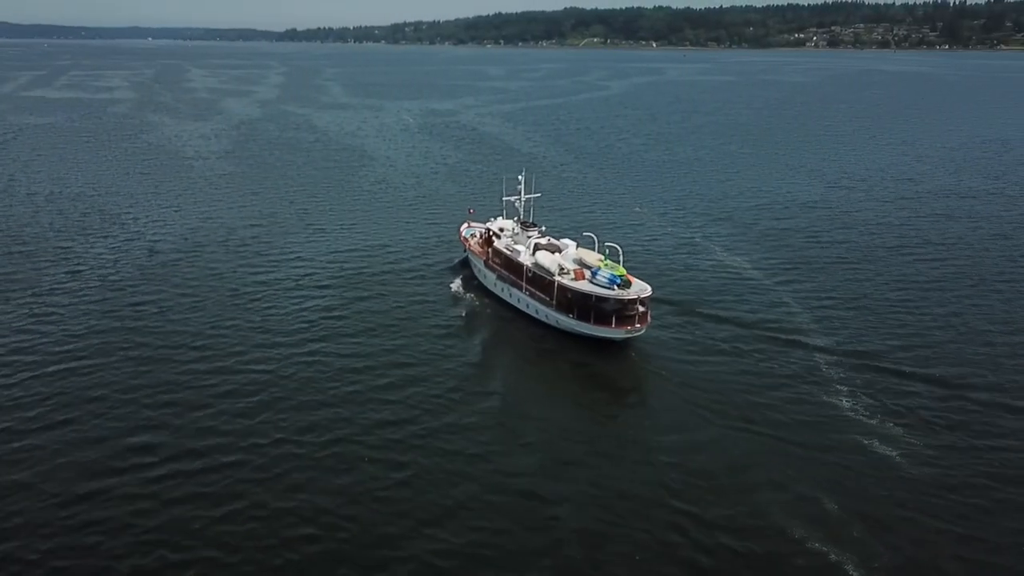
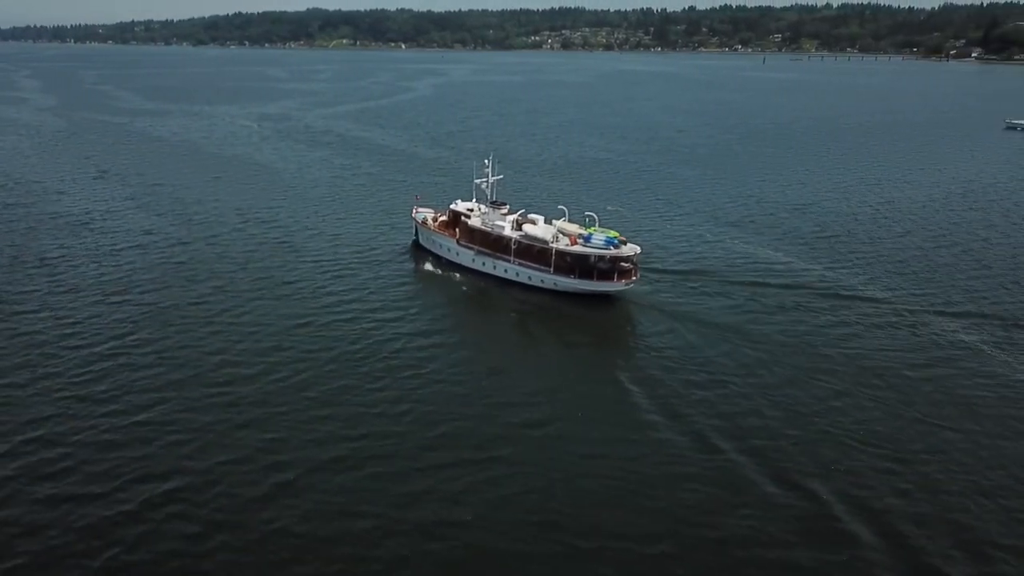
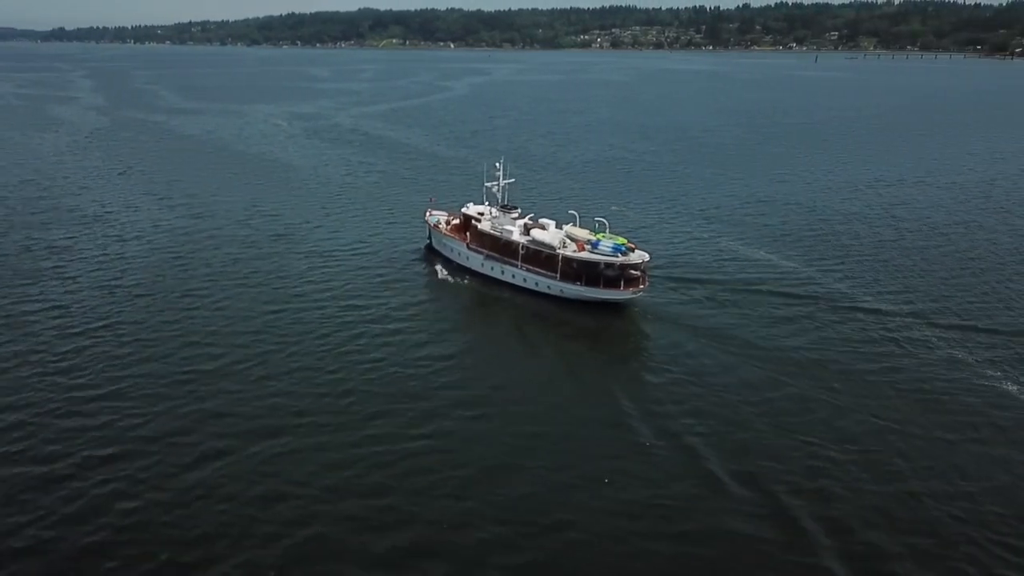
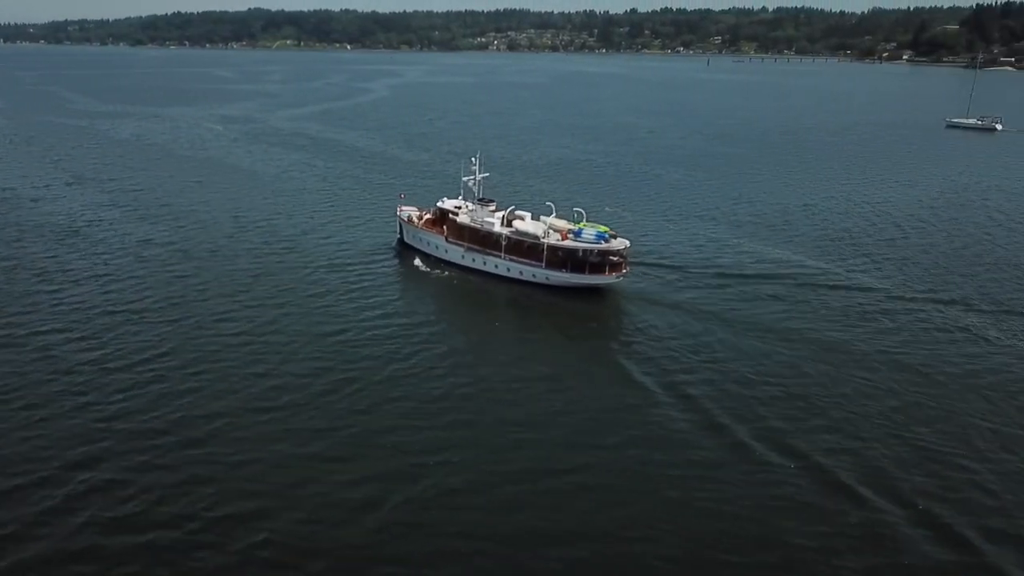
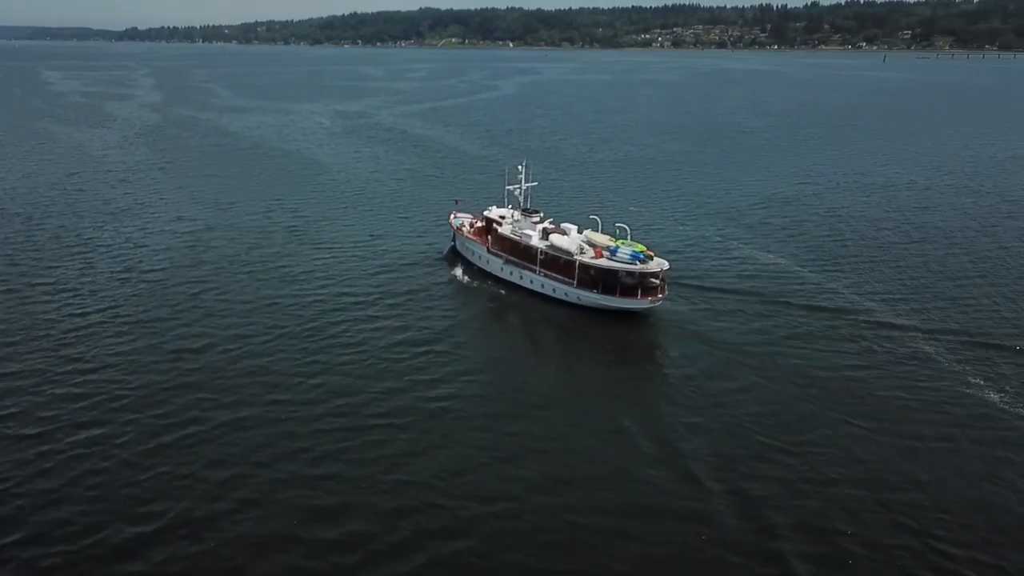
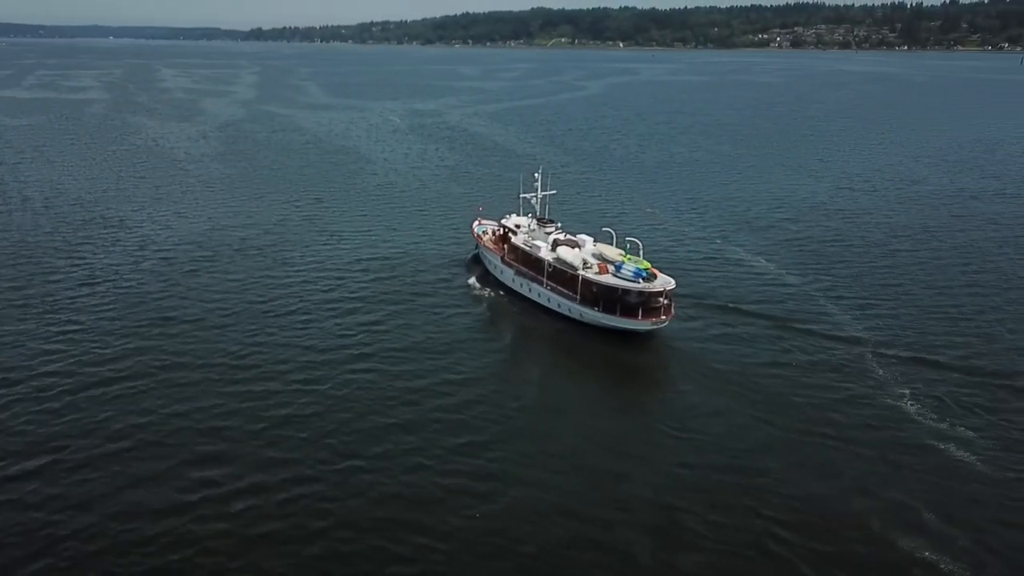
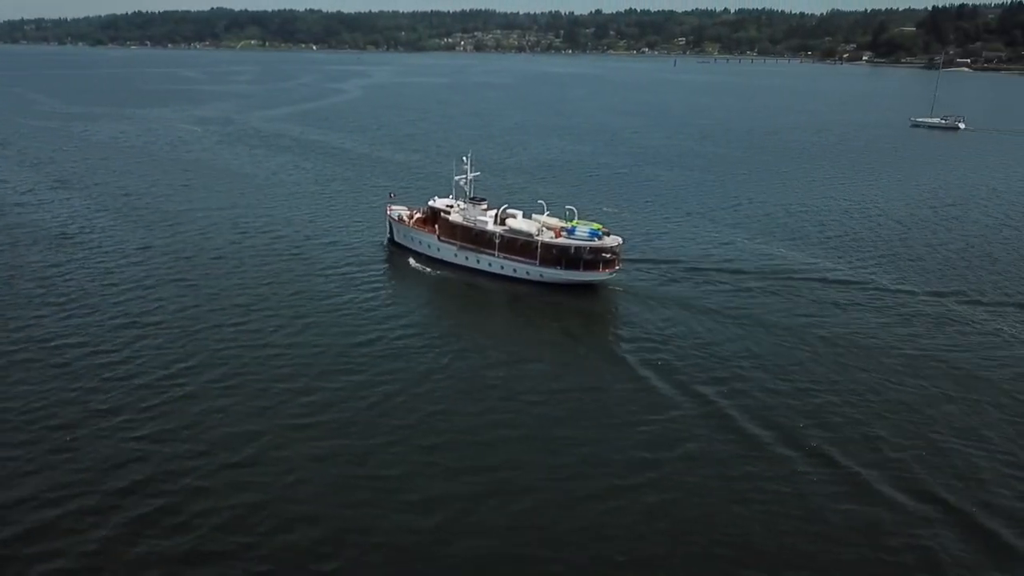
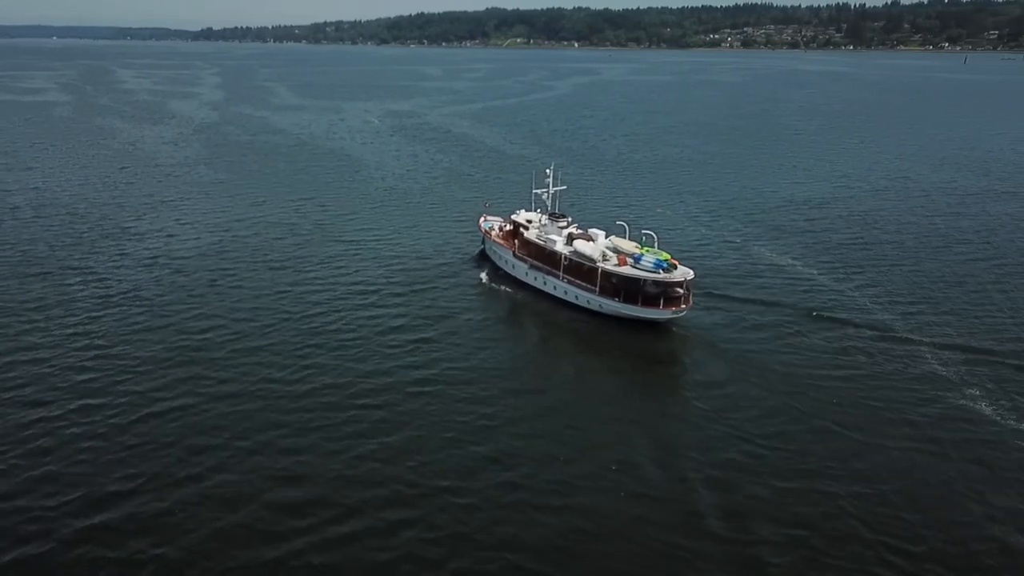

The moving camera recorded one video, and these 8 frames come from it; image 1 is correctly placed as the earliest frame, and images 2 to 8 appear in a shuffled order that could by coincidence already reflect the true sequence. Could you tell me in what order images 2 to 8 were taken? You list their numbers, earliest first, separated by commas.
6, 8, 5, 3, 2, 4, 7
